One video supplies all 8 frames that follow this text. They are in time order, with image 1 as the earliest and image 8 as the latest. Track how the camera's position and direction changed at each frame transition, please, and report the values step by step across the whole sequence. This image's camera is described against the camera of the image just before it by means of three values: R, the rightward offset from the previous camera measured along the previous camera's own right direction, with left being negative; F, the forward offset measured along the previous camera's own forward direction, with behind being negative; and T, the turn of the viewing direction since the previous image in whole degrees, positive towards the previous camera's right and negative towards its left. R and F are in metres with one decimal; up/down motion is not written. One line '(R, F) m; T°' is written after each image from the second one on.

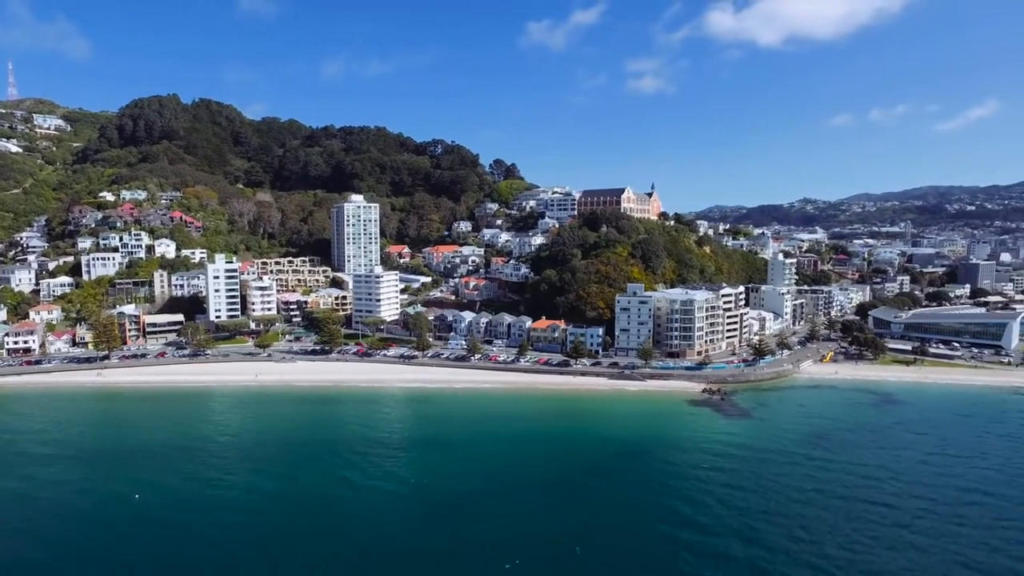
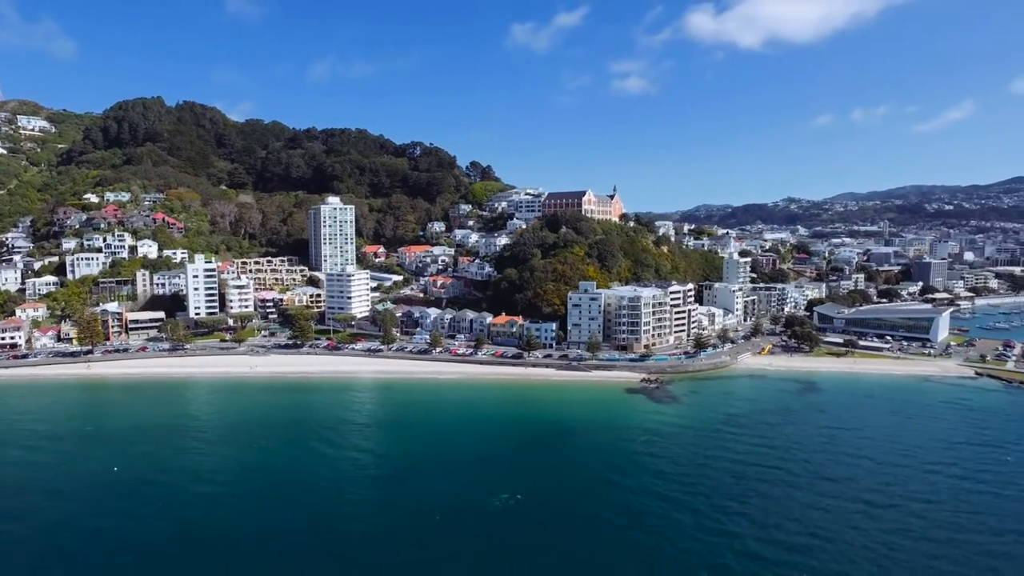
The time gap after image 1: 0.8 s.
(+2.2, -3.4) m; +1°
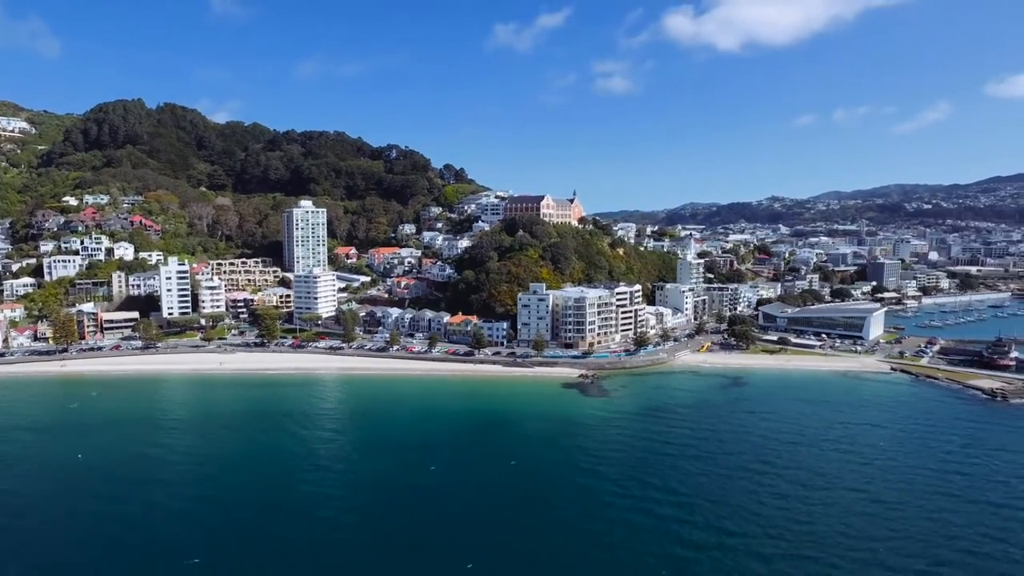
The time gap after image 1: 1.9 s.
(+2.9, -3.2) m; +1°
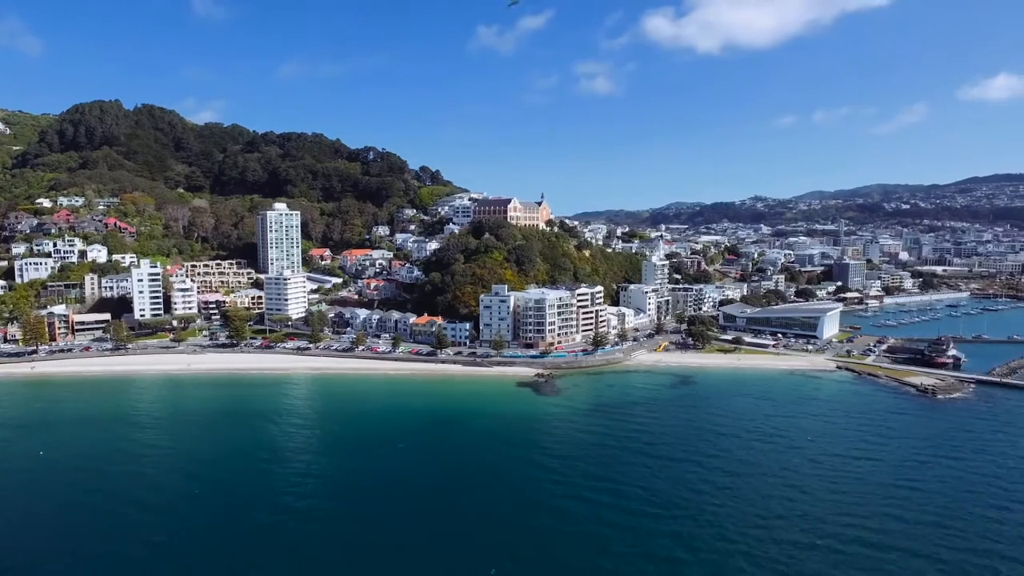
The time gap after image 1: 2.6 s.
(+2.0, -1.6) m; +1°
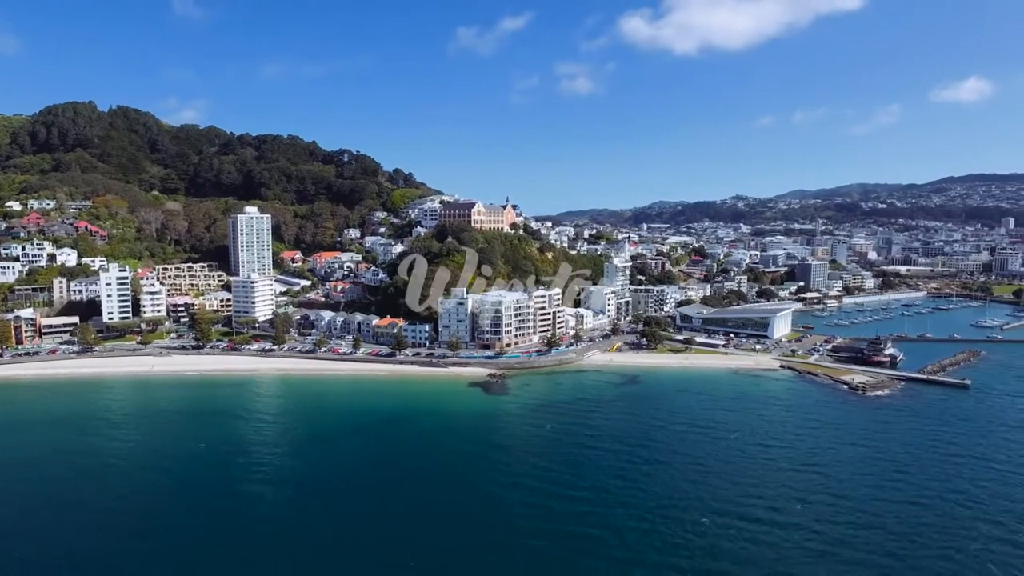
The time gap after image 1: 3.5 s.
(+2.3, -1.9) m; +1°
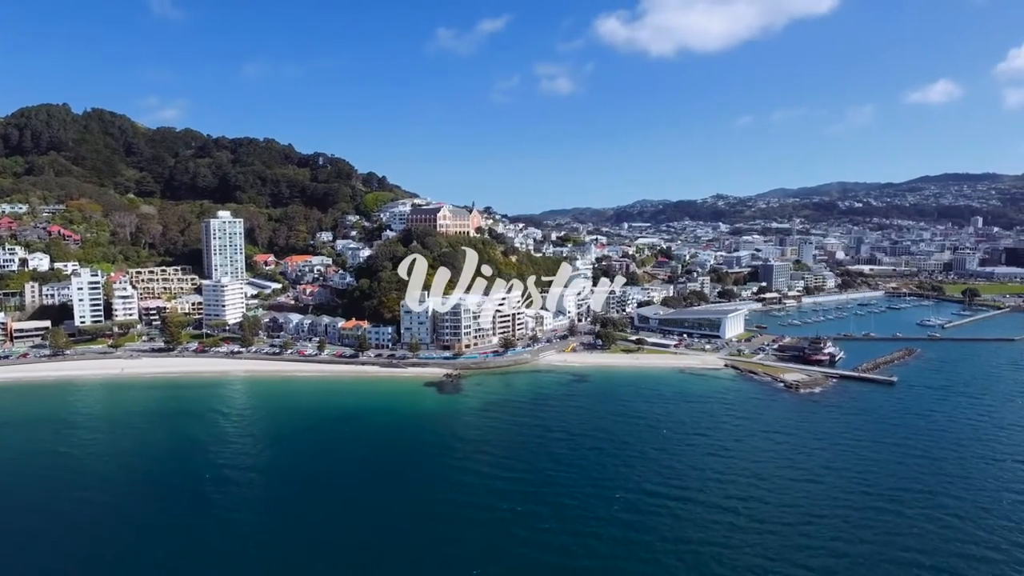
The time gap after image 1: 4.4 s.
(+2.3, -2.5) m; +1°
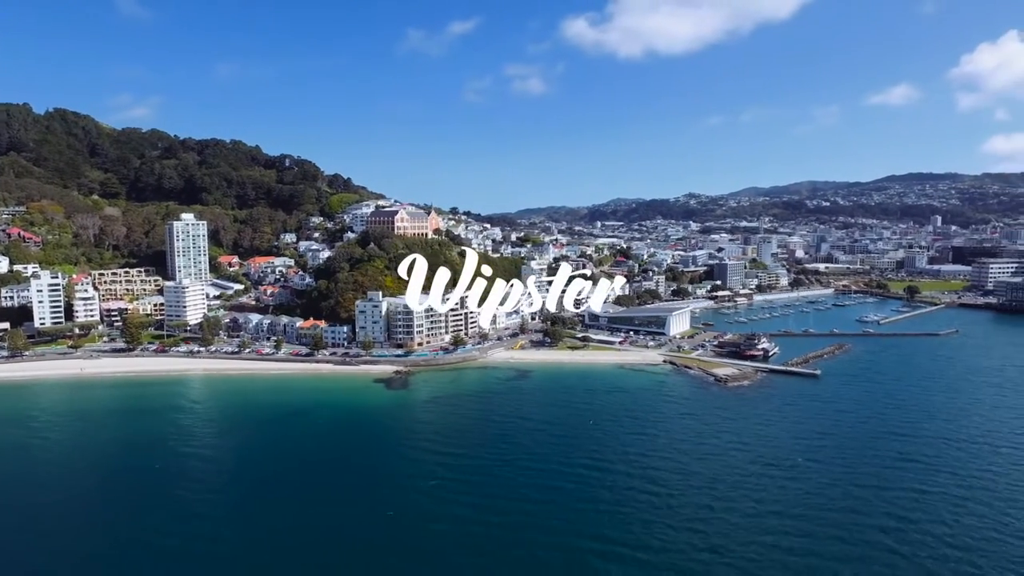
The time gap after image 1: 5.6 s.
(+2.5, -2.6) m; +2°
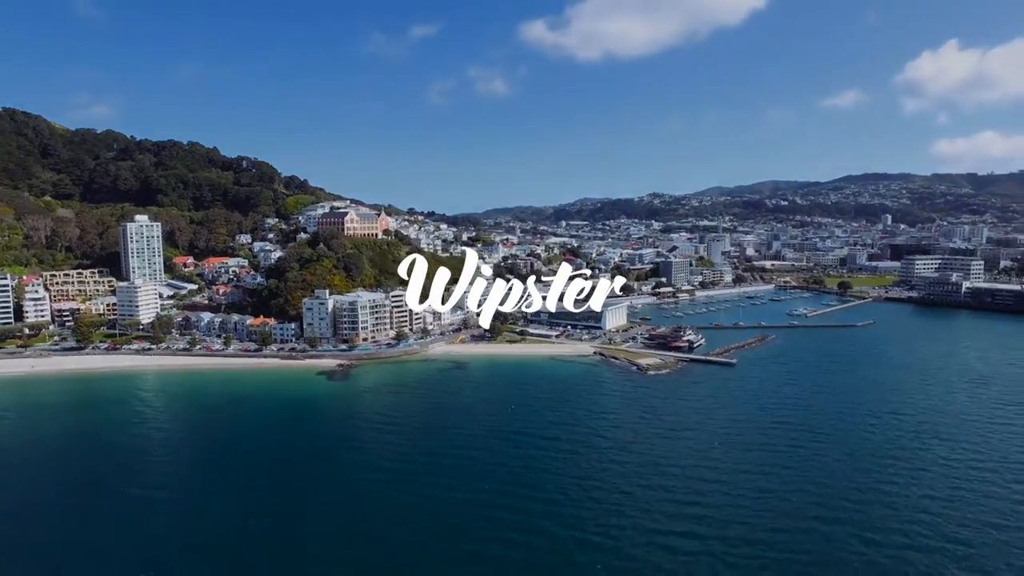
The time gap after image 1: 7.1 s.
(+2.8, -3.4) m; +2°
